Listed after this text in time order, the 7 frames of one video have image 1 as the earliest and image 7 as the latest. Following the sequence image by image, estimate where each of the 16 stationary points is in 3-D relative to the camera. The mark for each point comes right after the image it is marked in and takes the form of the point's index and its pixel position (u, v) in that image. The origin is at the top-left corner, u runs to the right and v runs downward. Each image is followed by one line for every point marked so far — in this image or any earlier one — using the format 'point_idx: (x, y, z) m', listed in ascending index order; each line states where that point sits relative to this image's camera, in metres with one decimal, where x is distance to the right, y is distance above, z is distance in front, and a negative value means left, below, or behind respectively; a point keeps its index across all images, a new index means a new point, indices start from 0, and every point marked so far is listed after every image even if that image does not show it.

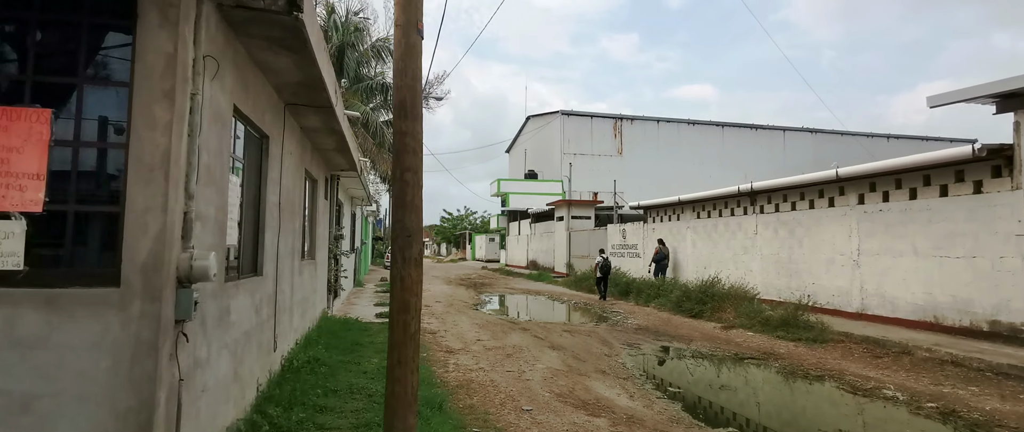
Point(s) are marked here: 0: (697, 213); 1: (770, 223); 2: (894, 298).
0: (+5.7, +0.1, +17.2) m
1: (+6.3, -0.2, +13.6) m
2: (+7.0, -1.5, +10.2) m
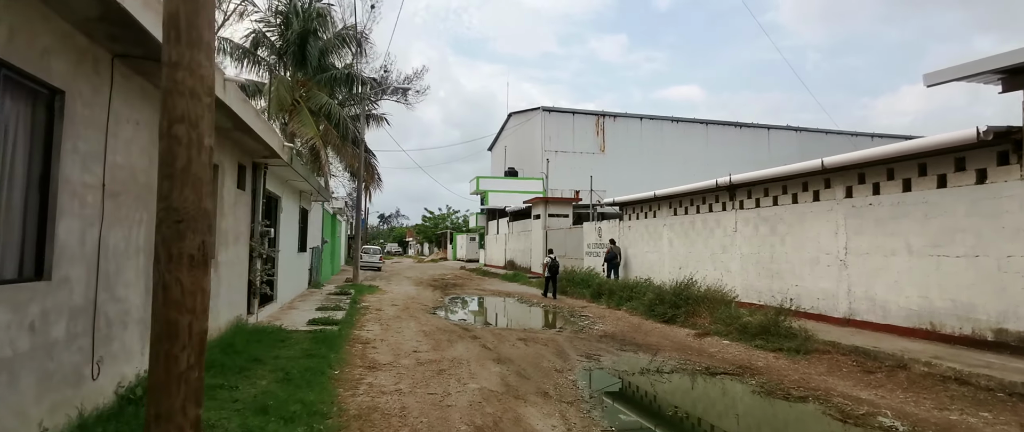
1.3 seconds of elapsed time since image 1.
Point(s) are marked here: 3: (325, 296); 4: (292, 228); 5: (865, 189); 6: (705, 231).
0: (+4.7, +0.2, +16.1) m
1: (+5.3, -0.1, +12.5) m
2: (+6.1, -1.4, +9.1) m
3: (-5.3, -2.2, +15.6) m
4: (-5.5, -0.3, +14.0) m
5: (+6.1, +0.5, +9.7) m
6: (+4.9, -0.4, +14.2) m
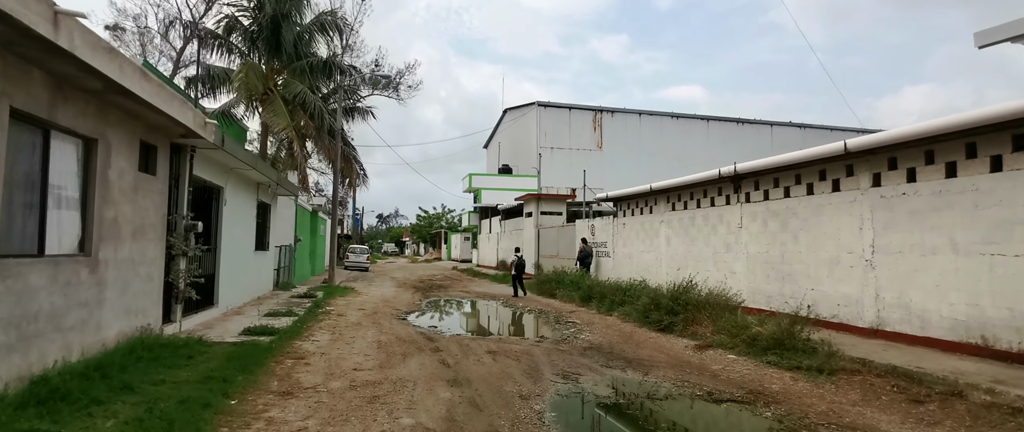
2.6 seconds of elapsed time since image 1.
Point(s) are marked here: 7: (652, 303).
0: (+4.2, +0.3, +14.6) m
1: (+4.9, 0.0, +11.0) m
2: (+5.6, -1.3, +7.6) m
3: (-5.7, -2.1, +14.1) m
4: (-6.0, -0.2, +12.6) m
5: (+5.7, +0.6, +8.2) m
6: (+4.4, -0.3, +12.7) m
7: (+2.8, -1.8, +11.2) m
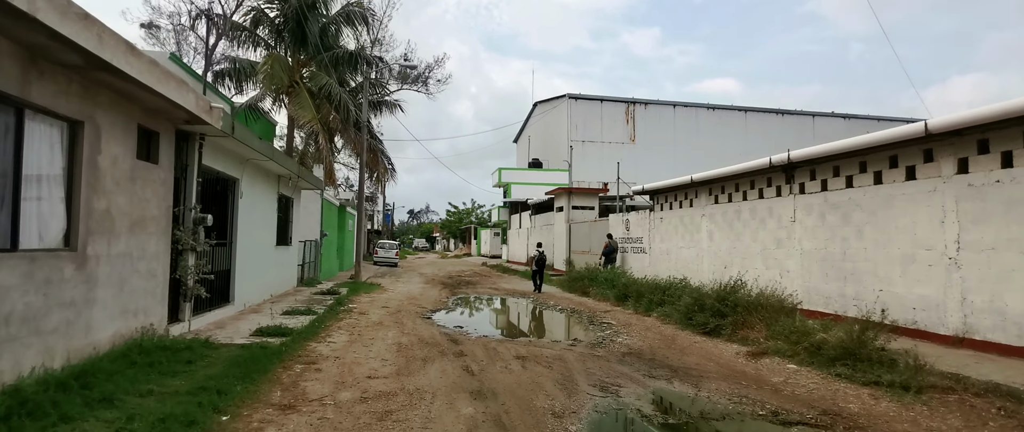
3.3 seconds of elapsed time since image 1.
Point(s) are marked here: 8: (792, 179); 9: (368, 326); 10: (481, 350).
0: (+4.9, +0.5, +13.5) m
1: (+5.4, +0.2, +9.9) m
2: (+6.0, -1.2, +6.5) m
3: (-5.0, -1.9, +13.6) m
4: (-5.3, 0.0, +12.1) m
5: (+6.1, +0.7, +7.1) m
6: (+5.1, -0.1, +11.6) m
7: (+3.4, -1.6, +10.2) m
8: (+5.4, +0.7, +10.8) m
9: (-2.6, -2.0, +10.0) m
10: (-0.4, -2.0, +8.1) m
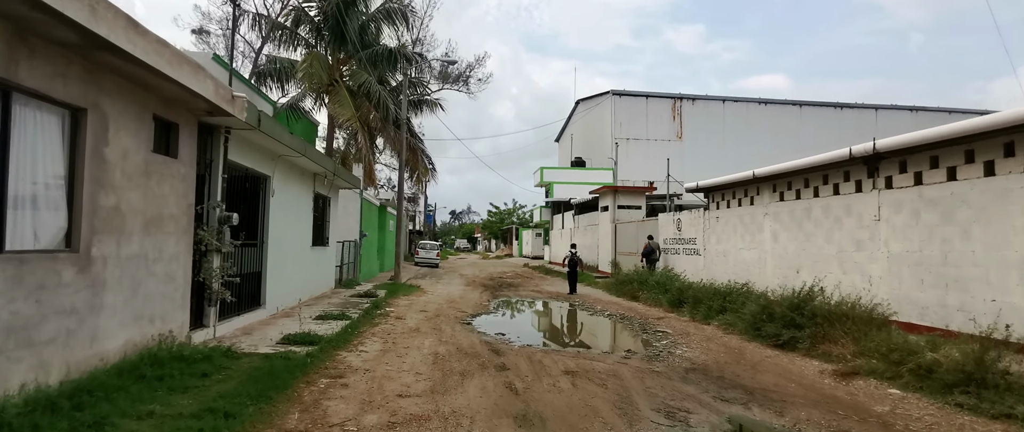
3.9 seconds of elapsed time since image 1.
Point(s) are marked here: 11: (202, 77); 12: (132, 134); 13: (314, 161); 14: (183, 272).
0: (+5.9, +0.5, +12.3) m
1: (+6.1, +0.2, +8.7) m
2: (+6.5, -1.2, +5.3) m
3: (-4.0, -1.9, +13.1) m
4: (-4.4, 0.0, +11.6) m
5: (+6.6, +0.7, +5.8) m
6: (+5.9, -0.1, +10.4) m
7: (+4.2, -1.6, +9.1) m
8: (+6.2, +0.7, +9.5) m
9: (-1.8, -2.0, +9.4) m
10: (+0.2, -1.9, +7.3) m
11: (-3.3, +1.5, +5.9) m
12: (-3.8, +0.8, +5.5) m
13: (-3.9, +1.1, +11.0) m
14: (-3.9, -0.7, +6.6) m
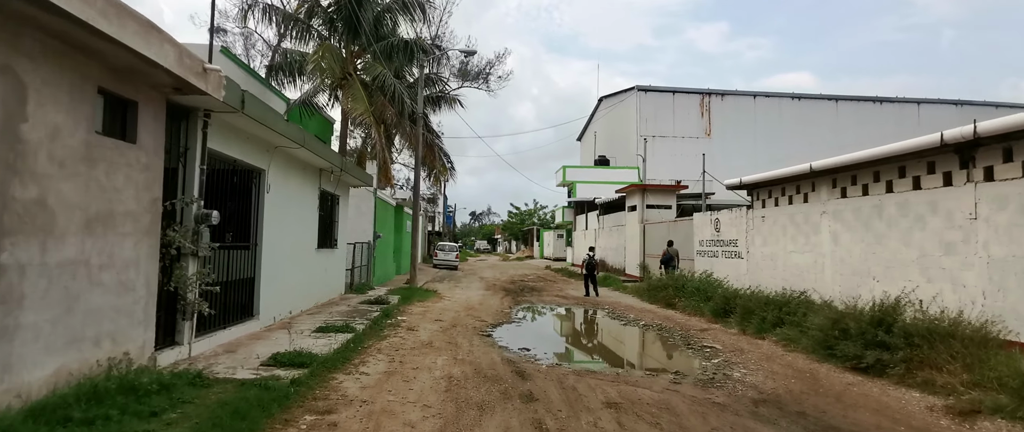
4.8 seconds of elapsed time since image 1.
0: (+6.4, +0.5, +10.9) m
1: (+6.5, +0.2, +7.2) m
2: (+6.7, -1.1, +3.8) m
3: (-3.4, -1.9, +12.0) m
4: (-3.9, 0.0, +10.5) m
5: (+6.8, +0.8, +4.3) m
6: (+6.4, -0.1, +9.0) m
7: (+4.5, -1.6, +7.7) m
8: (+6.6, +0.8, +8.0) m
9: (-1.4, -1.9, +8.2) m
10: (+0.5, -1.9, +6.1) m
11: (-3.0, +1.5, +4.8) m
12: (-3.5, +0.8, +4.4) m
13: (-3.5, +1.1, +9.8) m
14: (-3.6, -0.6, +5.5) m
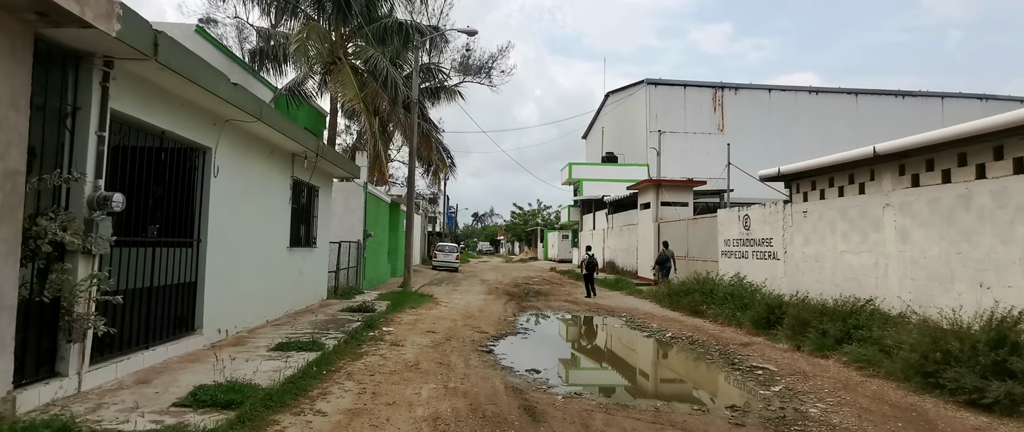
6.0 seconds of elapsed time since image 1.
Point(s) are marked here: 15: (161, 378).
0: (+6.5, +0.6, +9.1) m
1: (+6.6, +0.4, +5.5) m
2: (+6.8, -1.0, +2.0) m
3: (-3.3, -1.8, +10.3) m
4: (-3.9, +0.1, +8.9) m
5: (+6.9, +0.9, +2.6) m
6: (+6.4, 0.0, +7.2) m
7: (+4.6, -1.4, +6.0) m
8: (+6.7, +0.9, +6.3) m
9: (-1.4, -1.8, +6.5) m
10: (+0.6, -1.8, +4.4) m
11: (-3.0, +1.7, +3.1) m
12: (-3.5, +1.0, +2.7) m
13: (-3.4, +1.2, +8.2) m
14: (-3.6, -0.5, +3.8) m
15: (-3.3, -1.5, +5.2) m
